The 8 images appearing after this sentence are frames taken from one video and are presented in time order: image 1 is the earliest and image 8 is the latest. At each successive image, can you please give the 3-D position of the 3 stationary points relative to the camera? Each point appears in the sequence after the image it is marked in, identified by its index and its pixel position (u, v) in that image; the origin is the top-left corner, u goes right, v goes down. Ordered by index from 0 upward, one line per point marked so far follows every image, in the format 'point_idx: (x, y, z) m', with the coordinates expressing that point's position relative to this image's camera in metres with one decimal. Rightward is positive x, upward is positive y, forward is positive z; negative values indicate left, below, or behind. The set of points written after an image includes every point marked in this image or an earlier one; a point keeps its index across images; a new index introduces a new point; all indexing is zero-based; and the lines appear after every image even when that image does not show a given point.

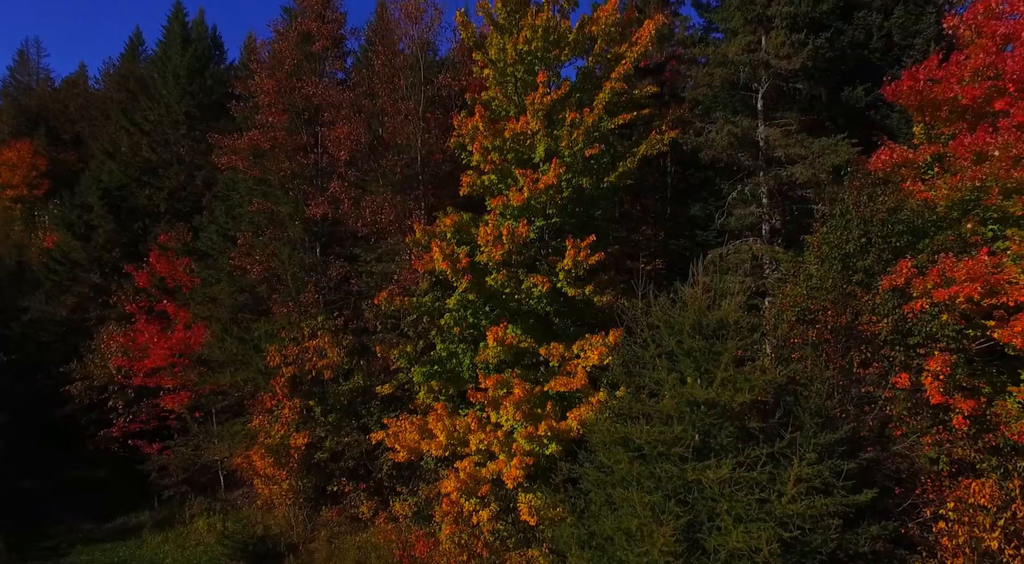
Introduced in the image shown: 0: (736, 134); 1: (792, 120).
0: (+5.8, +3.7, +19.4) m
1: (+7.4, +4.3, +19.5) m
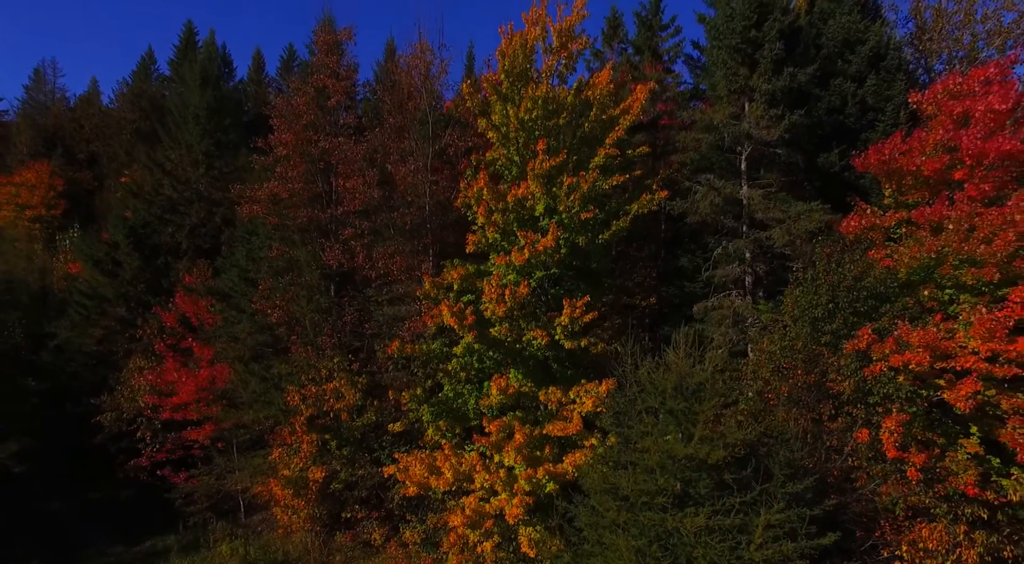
0: (+5.8, +2.2, +21.1) m
1: (+7.4, +2.8, +21.2) m
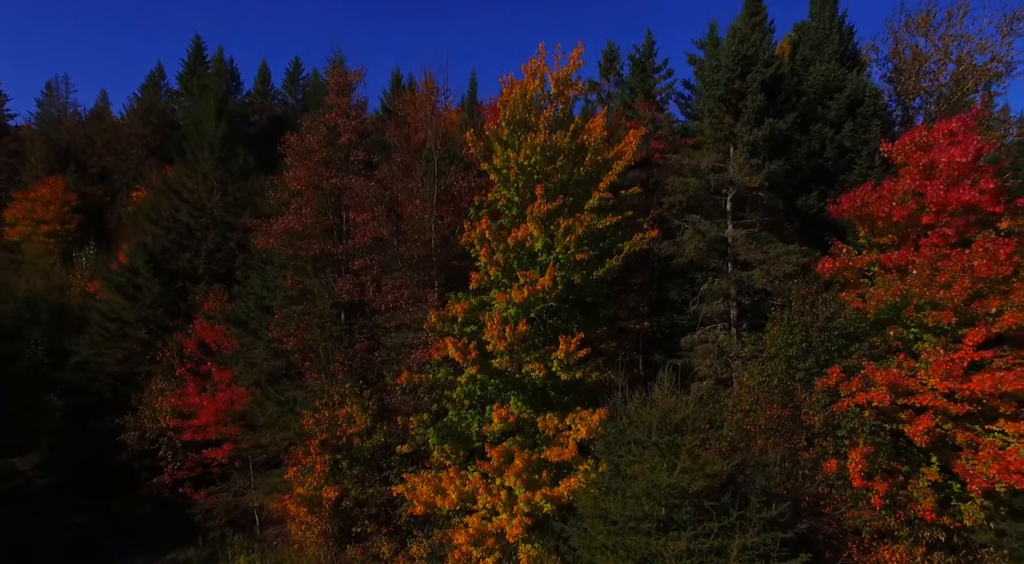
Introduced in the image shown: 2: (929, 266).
0: (+5.8, +1.2, +22.7) m
1: (+7.4, +1.8, +22.8) m
2: (+10.7, +0.4, +19.3) m
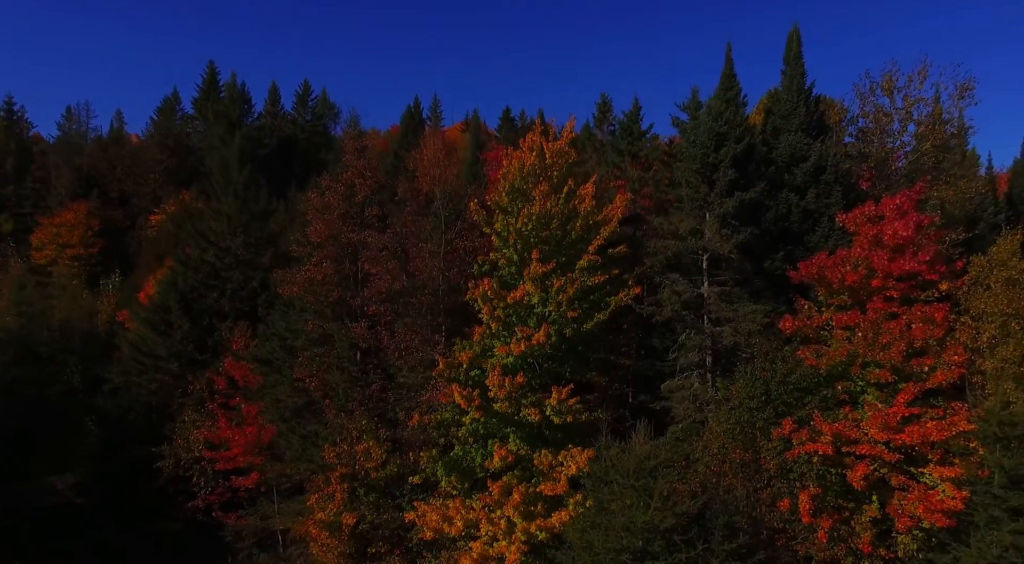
0: (+5.8, -0.6, +25.6) m
1: (+7.4, 0.0, +25.7) m
2: (+10.6, -1.4, +22.2) m
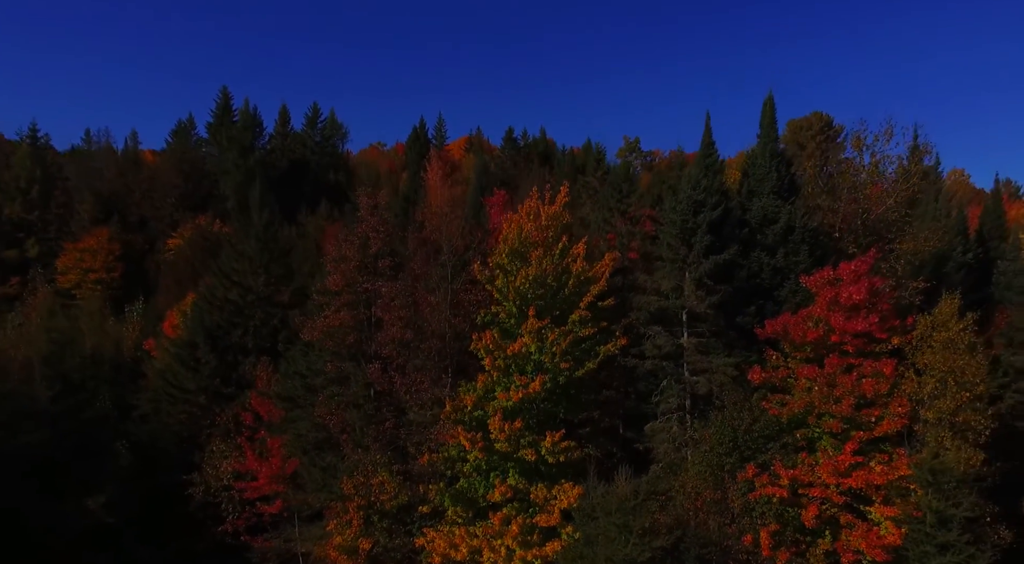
0: (+5.8, -2.6, +28.7) m
1: (+7.4, -2.0, +28.8) m
2: (+10.6, -3.4, +25.3) m
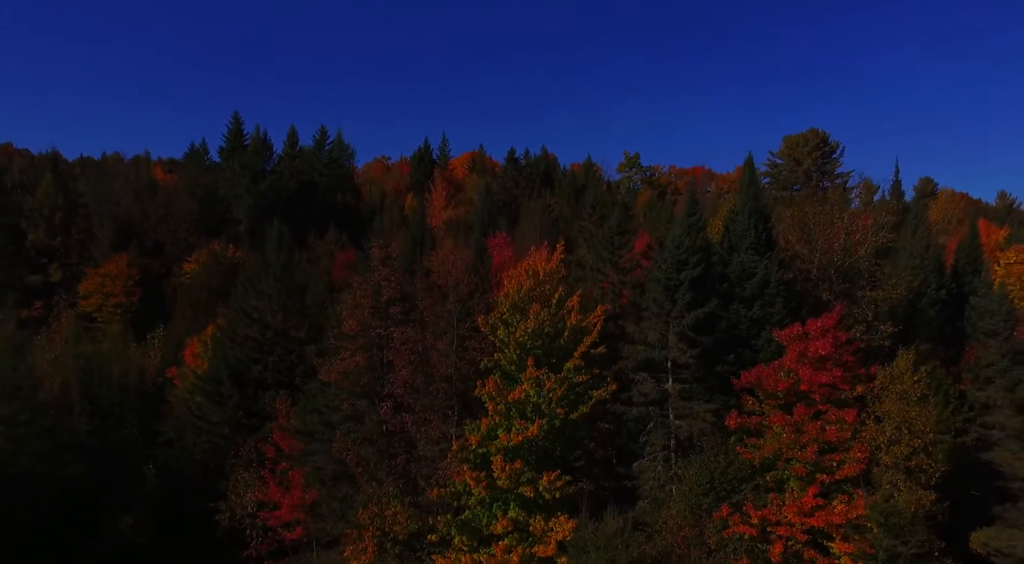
0: (+5.8, -4.8, +31.7) m
1: (+7.4, -4.2, +31.8) m
2: (+10.6, -5.6, +28.2) m
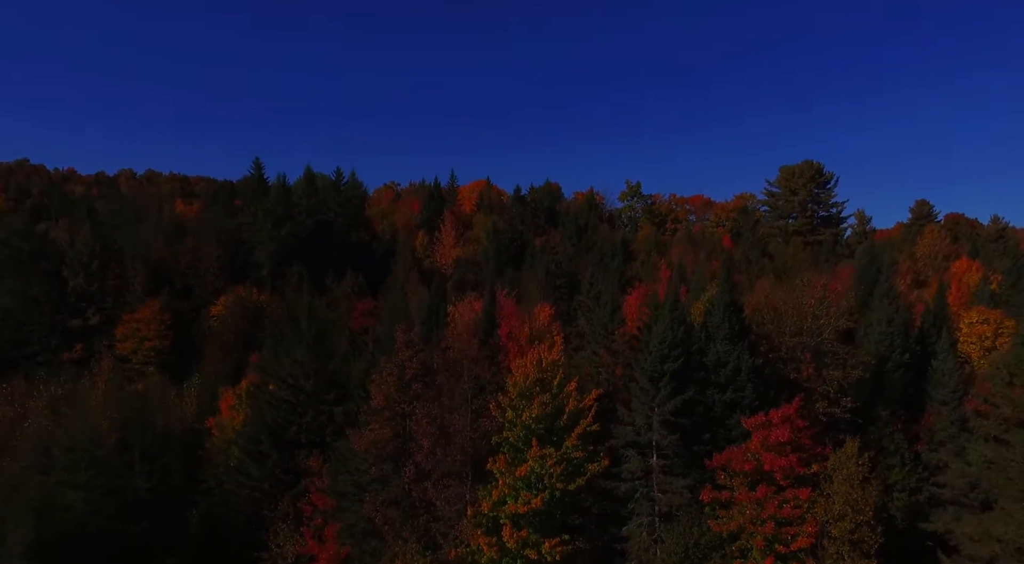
0: (+6.1, -9.4, +37.1) m
1: (+7.7, -8.8, +37.2) m
2: (+10.9, -10.2, +33.6) m
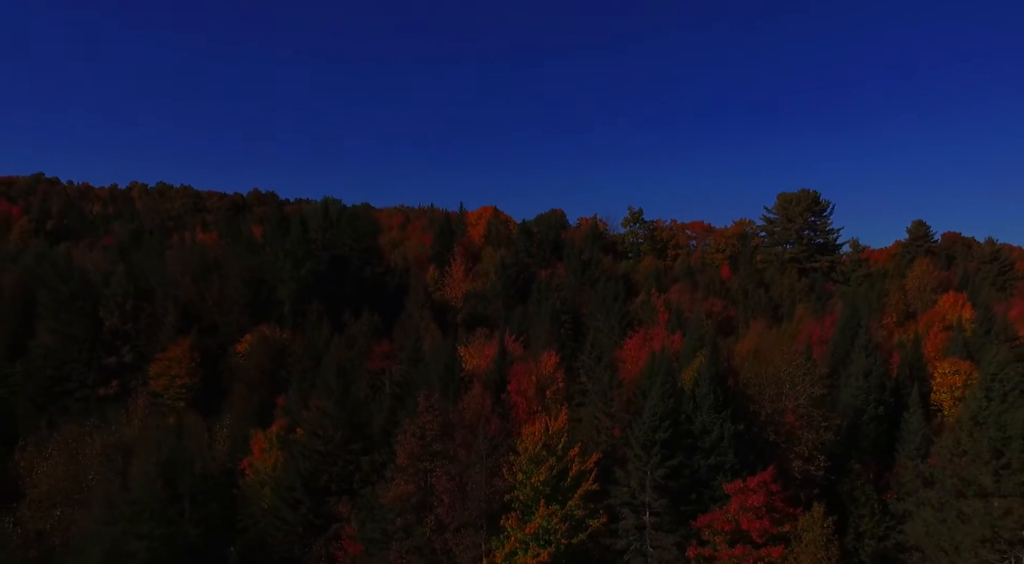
0: (+6.7, -13.9, +42.4) m
1: (+8.3, -13.3, +42.5) m
2: (+11.5, -14.7, +38.8) m
